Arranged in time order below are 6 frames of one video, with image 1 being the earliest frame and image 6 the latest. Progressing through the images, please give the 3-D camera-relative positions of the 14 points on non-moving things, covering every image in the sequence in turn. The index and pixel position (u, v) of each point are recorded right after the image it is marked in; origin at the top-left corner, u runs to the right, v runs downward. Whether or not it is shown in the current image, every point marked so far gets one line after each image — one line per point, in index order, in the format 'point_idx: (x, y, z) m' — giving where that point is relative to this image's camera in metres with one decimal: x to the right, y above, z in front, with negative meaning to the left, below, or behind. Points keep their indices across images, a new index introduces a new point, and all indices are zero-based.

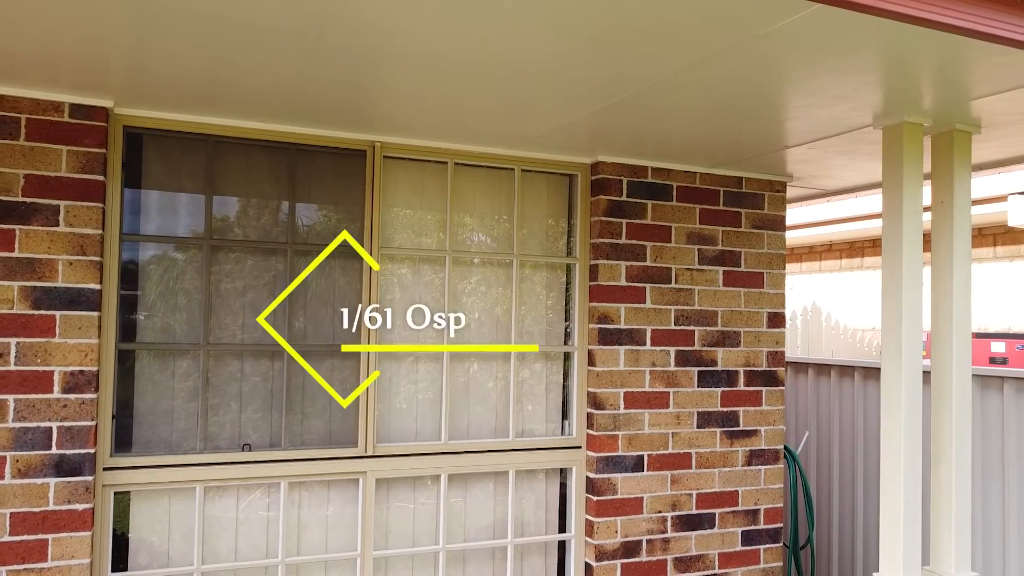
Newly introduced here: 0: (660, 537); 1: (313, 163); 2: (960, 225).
0: (+0.6, -1.1, +3.1) m
1: (-0.8, +0.5, +2.8) m
2: (+1.5, +0.2, +2.5) m
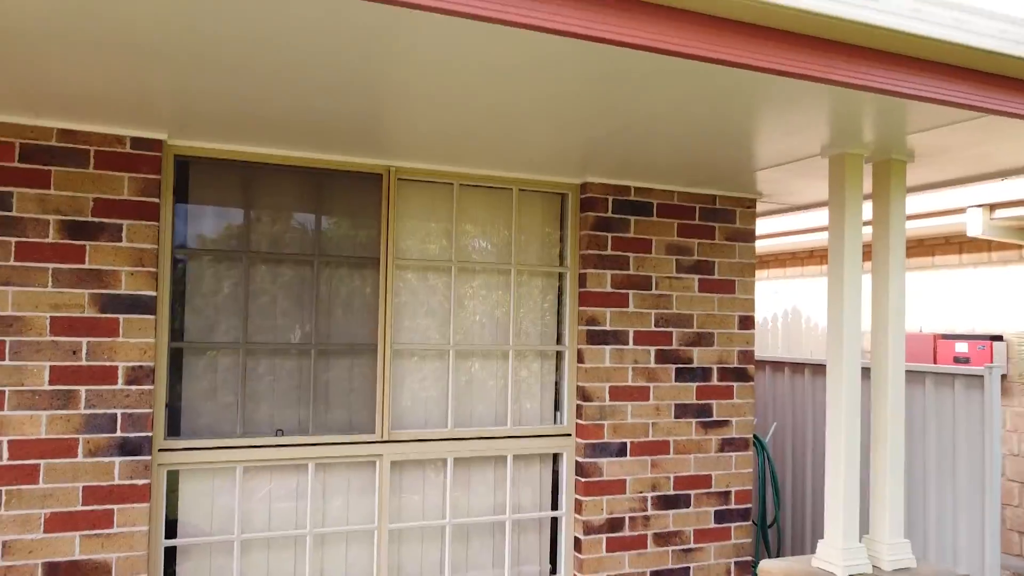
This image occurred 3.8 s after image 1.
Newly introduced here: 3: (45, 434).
0: (+0.6, -1.1, +3.5) m
1: (-0.8, +0.5, +3.2) m
2: (+1.5, +0.2, +2.9) m
3: (-1.7, -0.5, +2.6) m
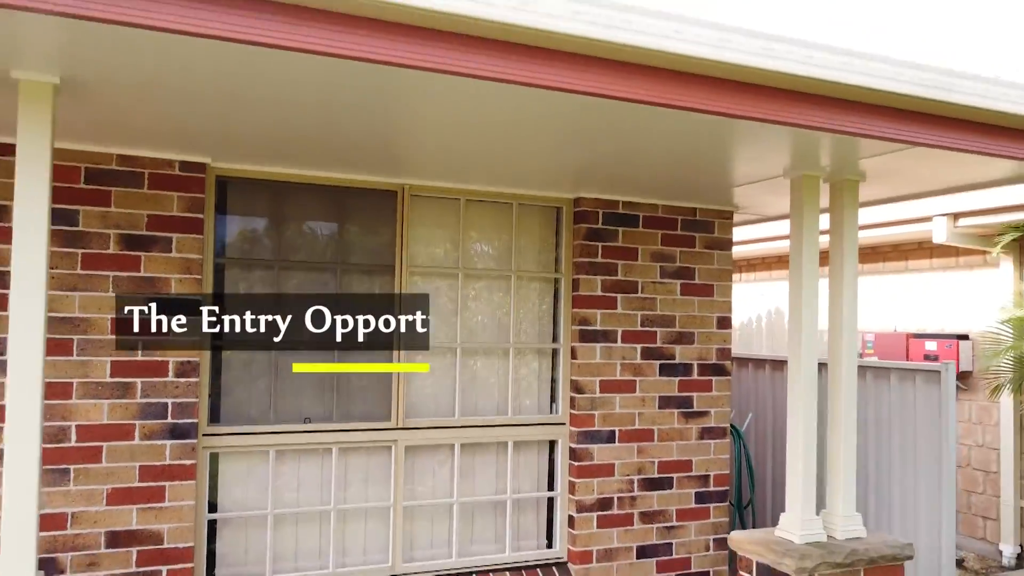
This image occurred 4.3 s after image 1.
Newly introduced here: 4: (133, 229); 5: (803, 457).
0: (+0.6, -1.1, +3.9) m
1: (-0.8, +0.4, +3.6) m
2: (+1.5, +0.2, +3.3) m
3: (-1.7, -0.6, +3.0) m
4: (-1.6, +0.3, +3.1) m
5: (+1.3, -0.7, +3.2) m
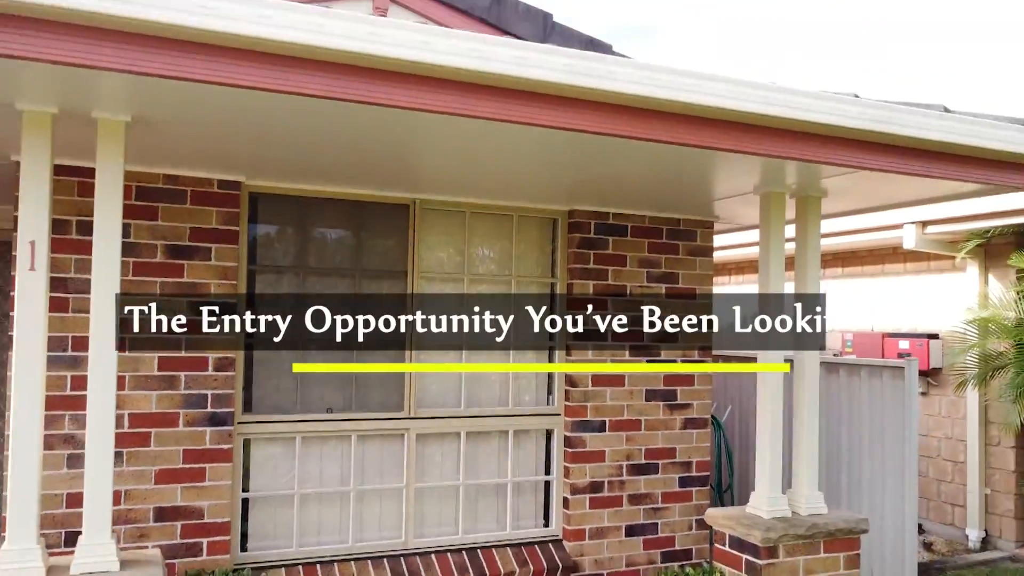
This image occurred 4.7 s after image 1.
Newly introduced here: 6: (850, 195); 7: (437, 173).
0: (+0.6, -1.1, +4.3) m
1: (-0.8, +0.4, +4.0) m
2: (+1.5, +0.2, +3.7) m
3: (-1.7, -0.6, +3.4) m
4: (-1.6, +0.2, +3.5) m
5: (+1.3, -0.8, +3.6) m
6: (+1.7, +0.5, +3.7) m
7: (-0.4, +0.6, +3.6) m
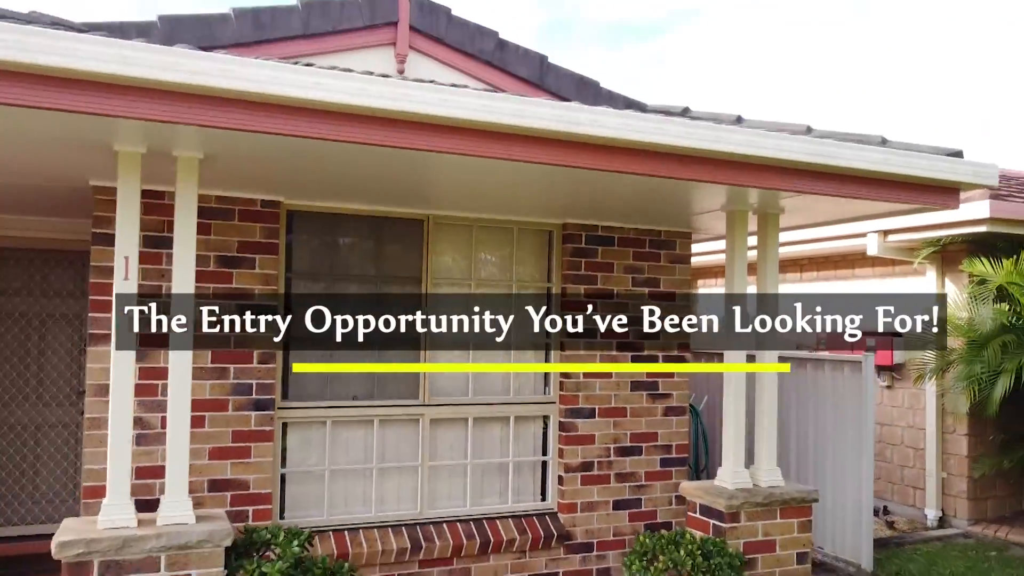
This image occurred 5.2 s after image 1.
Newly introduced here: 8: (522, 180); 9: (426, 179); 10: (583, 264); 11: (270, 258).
0: (+0.6, -1.2, +4.9) m
1: (-0.8, +0.4, +4.6) m
2: (+1.5, +0.1, +4.3) m
3: (-1.7, -0.6, +4.0) m
4: (-1.6, +0.2, +4.1) m
5: (+1.3, -0.8, +4.1) m
6: (+1.8, +0.5, +4.3) m
7: (-0.4, +0.6, +4.2) m
8: (+0.1, +0.6, +3.8) m
9: (-0.5, +0.6, +3.8) m
10: (+0.5, +0.2, +4.9) m
11: (-1.4, +0.2, +4.2) m
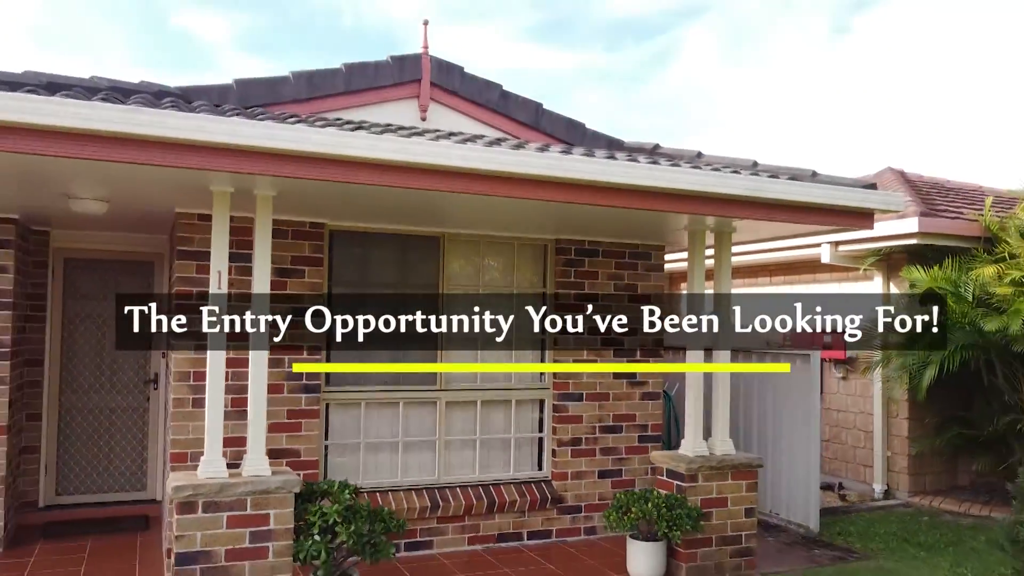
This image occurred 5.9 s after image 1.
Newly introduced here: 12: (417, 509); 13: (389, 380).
0: (+0.6, -1.2, +5.8) m
1: (-0.8, +0.4, +5.6) m
2: (+1.5, +0.1, +5.2) m
3: (-1.7, -0.6, +5.0) m
4: (-1.6, +0.2, +5.0) m
5: (+1.3, -0.8, +5.1) m
6: (+1.8, +0.4, +5.3) m
7: (-0.4, +0.5, +5.1) m
8: (+0.1, +0.5, +4.8) m
9: (-0.4, +0.5, +4.8) m
10: (+0.5, +0.1, +5.8) m
11: (-1.4, +0.1, +5.1) m
12: (-0.7, -1.6, +5.2) m
13: (-0.9, -0.7, +5.4) m
